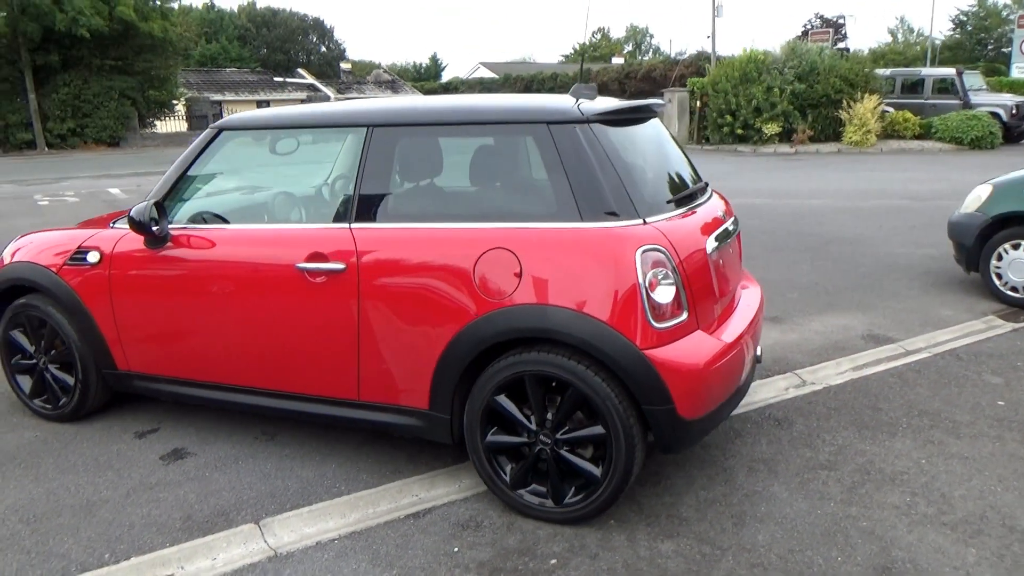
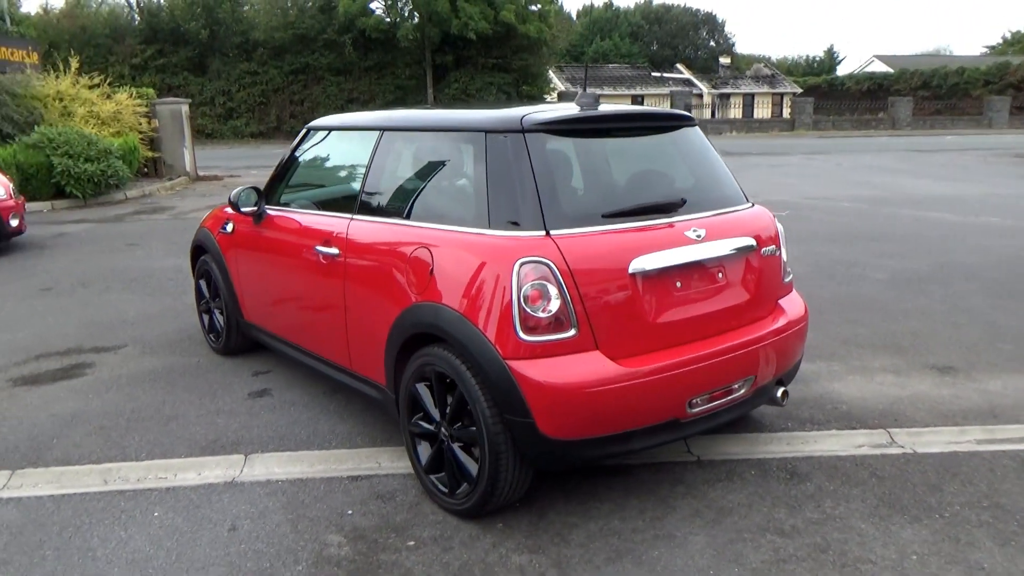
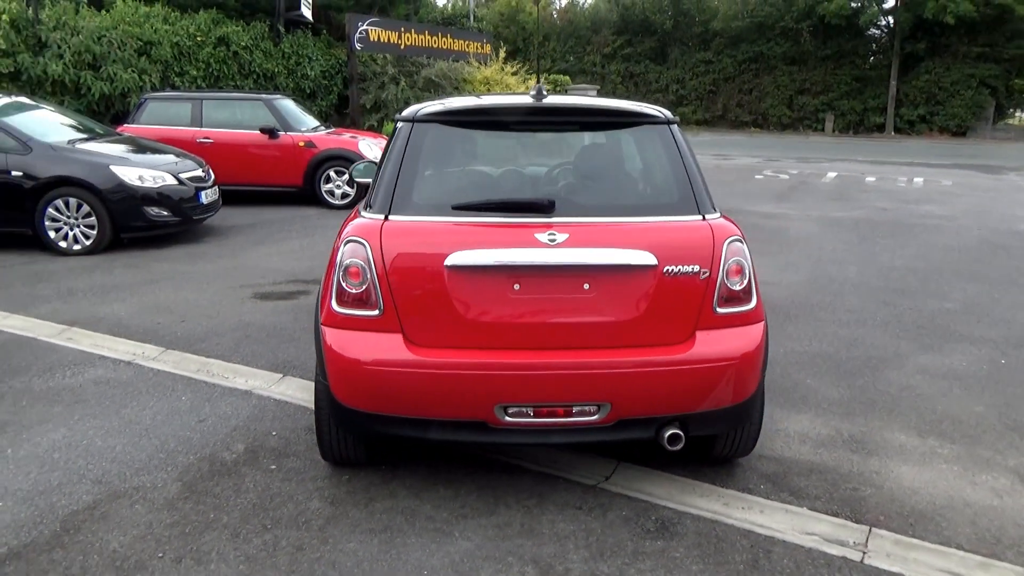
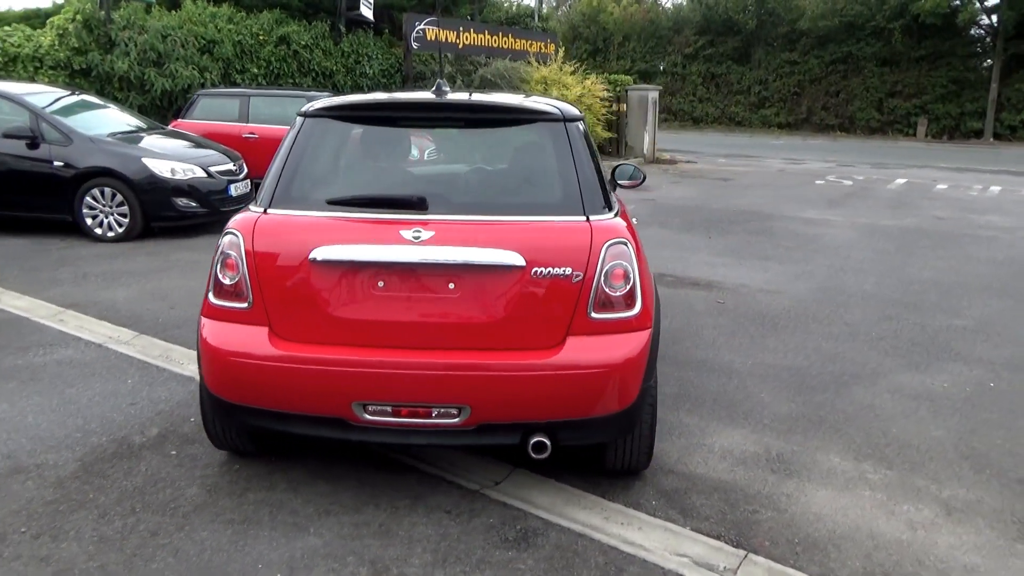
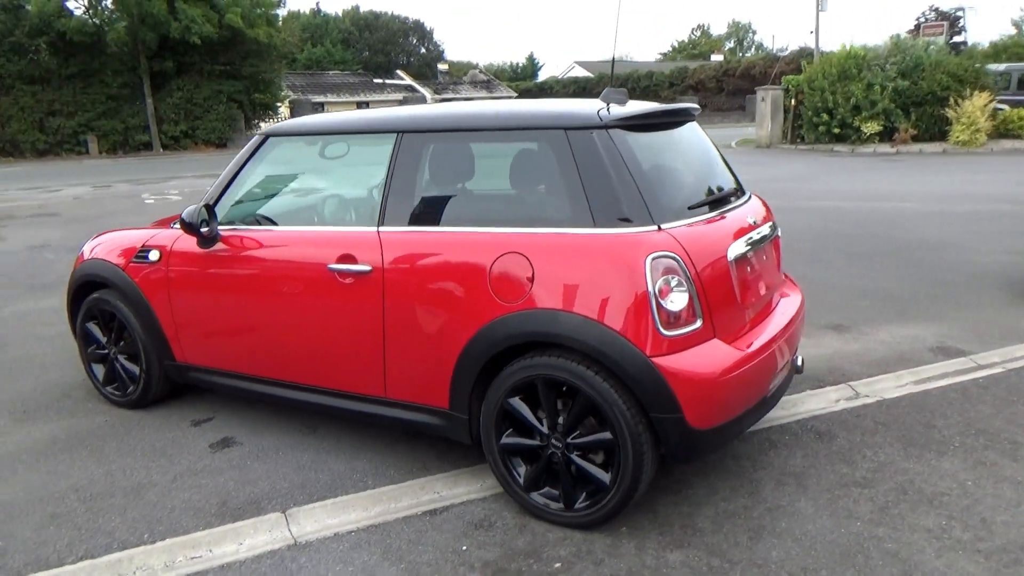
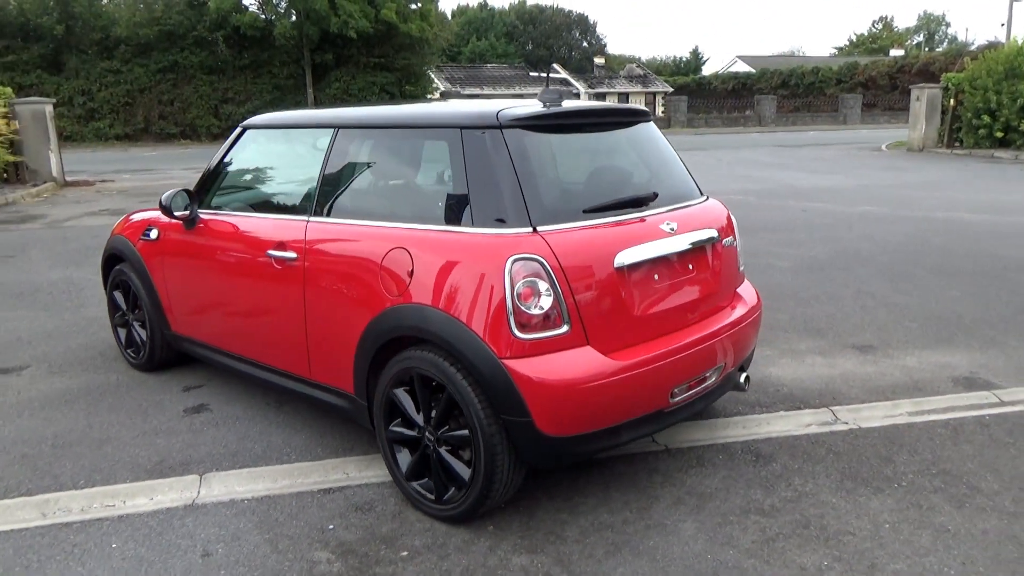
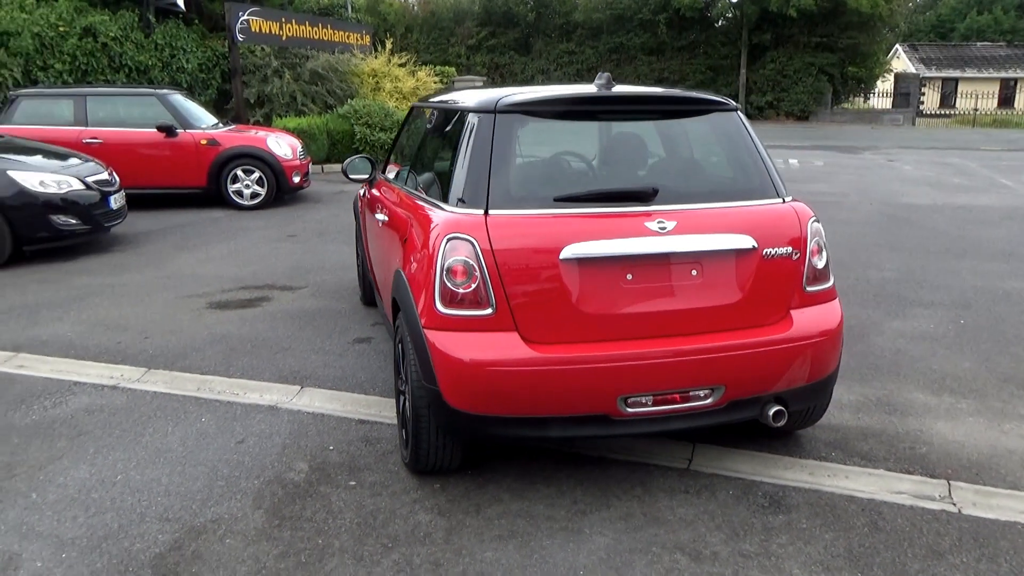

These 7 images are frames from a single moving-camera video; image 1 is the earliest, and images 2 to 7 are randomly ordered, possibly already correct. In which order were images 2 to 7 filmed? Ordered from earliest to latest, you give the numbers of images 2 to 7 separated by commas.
5, 6, 2, 7, 3, 4
